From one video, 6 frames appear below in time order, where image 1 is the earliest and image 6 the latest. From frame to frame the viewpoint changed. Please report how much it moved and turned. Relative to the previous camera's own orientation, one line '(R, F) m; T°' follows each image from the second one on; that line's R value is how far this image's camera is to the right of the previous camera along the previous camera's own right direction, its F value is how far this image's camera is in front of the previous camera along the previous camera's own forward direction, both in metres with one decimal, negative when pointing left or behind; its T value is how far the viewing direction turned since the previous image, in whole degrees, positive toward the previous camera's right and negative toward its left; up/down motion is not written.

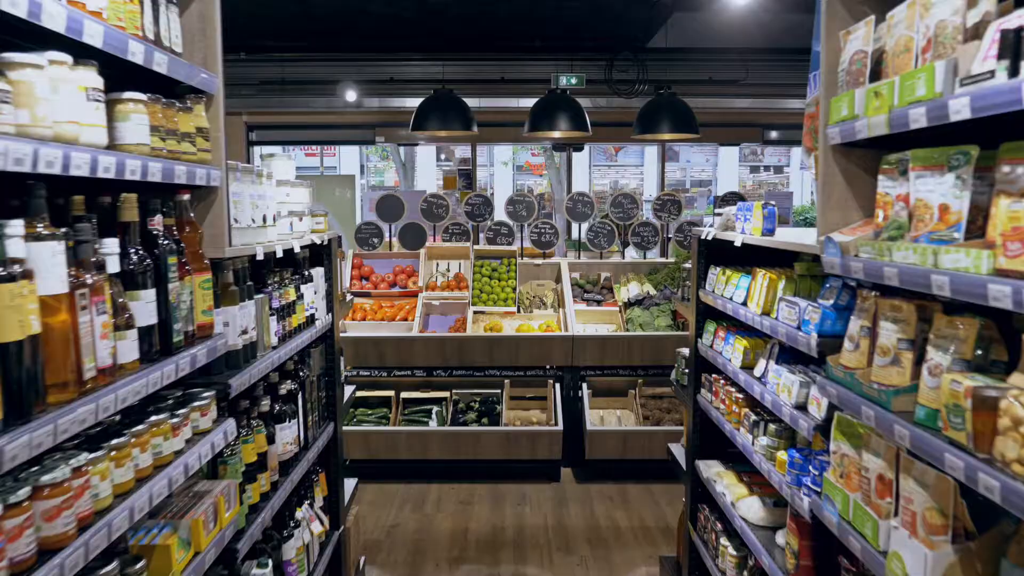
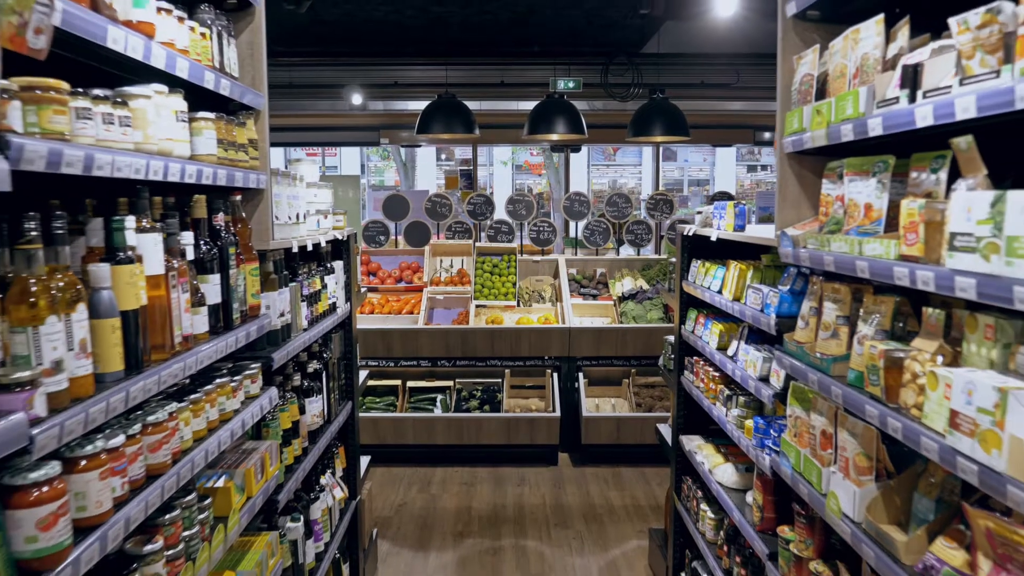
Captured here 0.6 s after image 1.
(0.0, -0.3) m; 0°
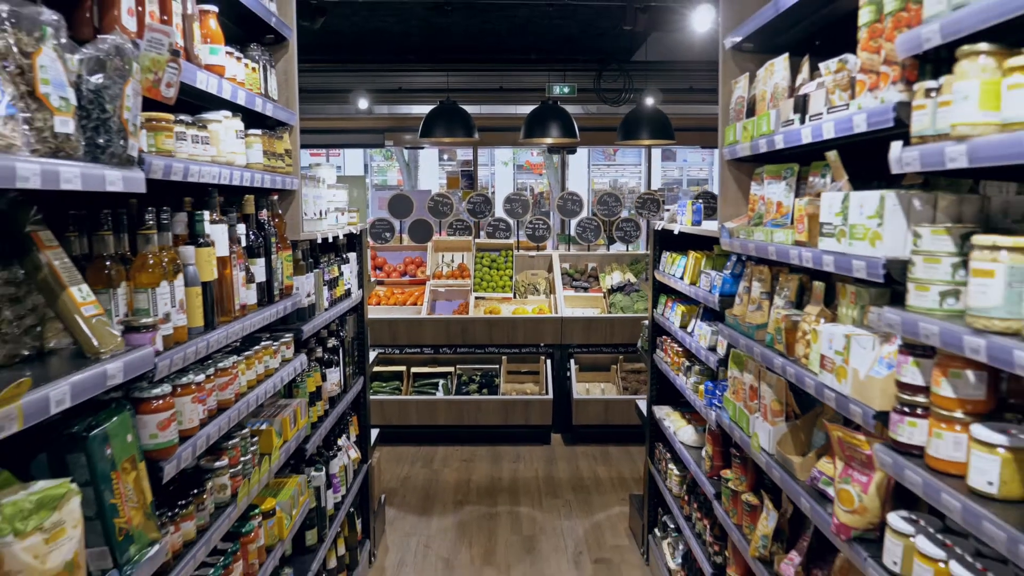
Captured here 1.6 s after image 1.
(0.0, -0.5) m; 0°
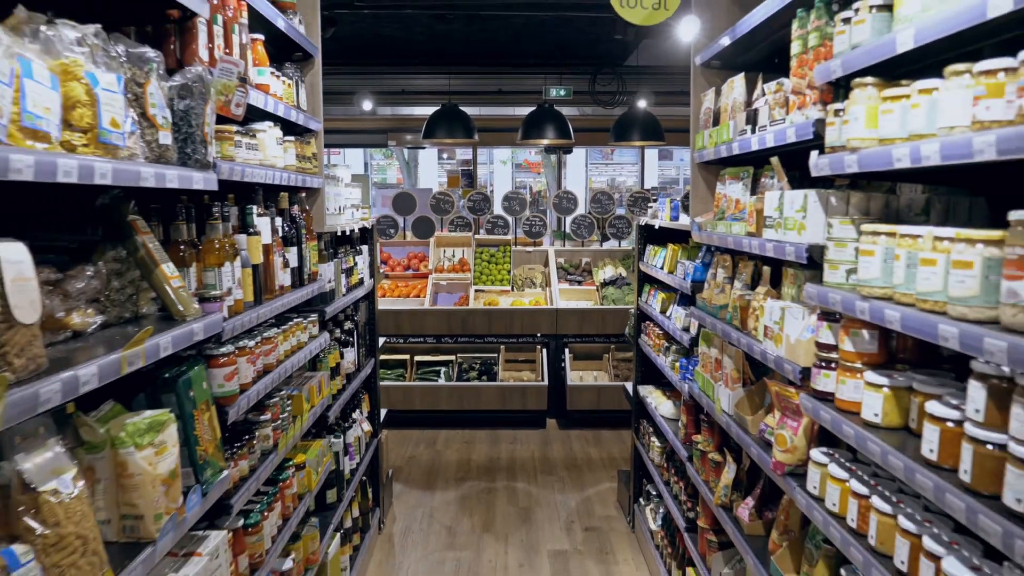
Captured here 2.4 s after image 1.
(0.0, -0.4) m; 0°
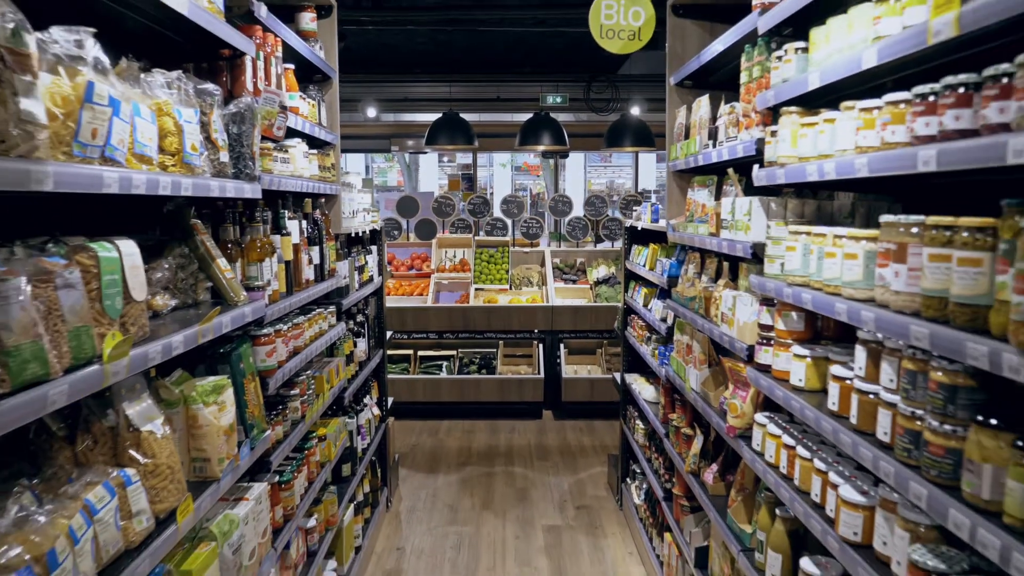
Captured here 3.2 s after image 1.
(0.0, -0.4) m; 0°
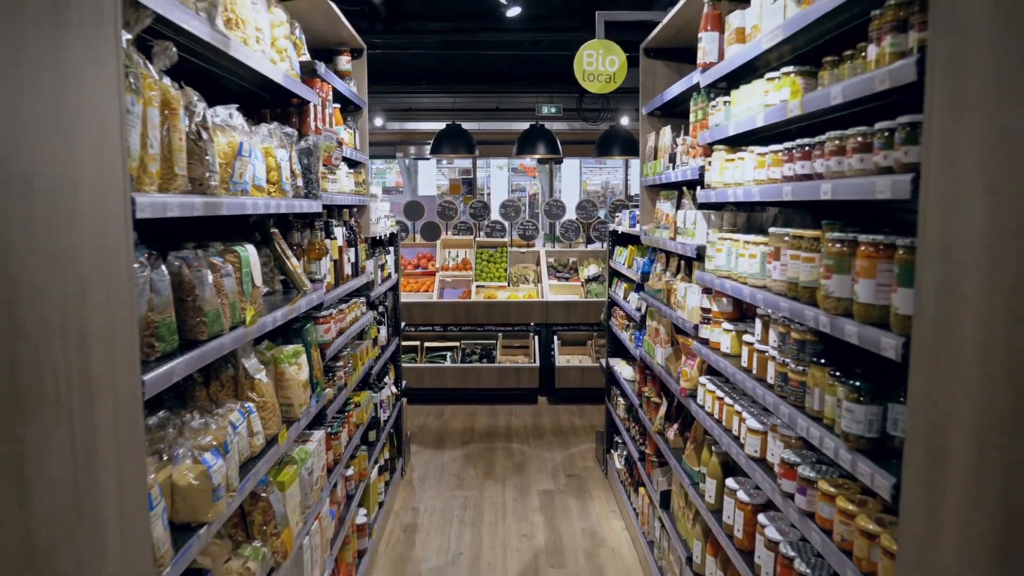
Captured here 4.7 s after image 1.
(0.0, -0.7) m; 0°
